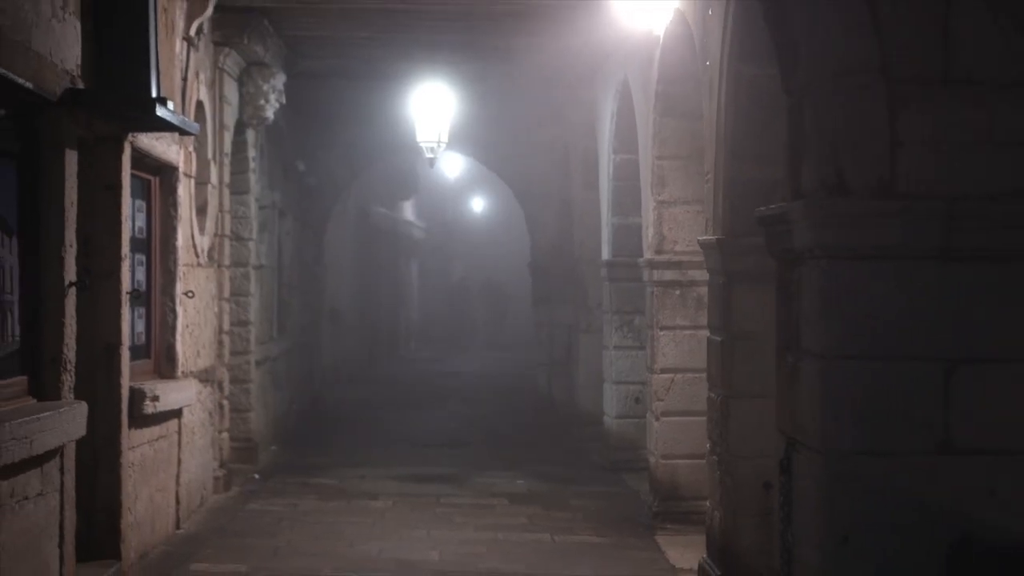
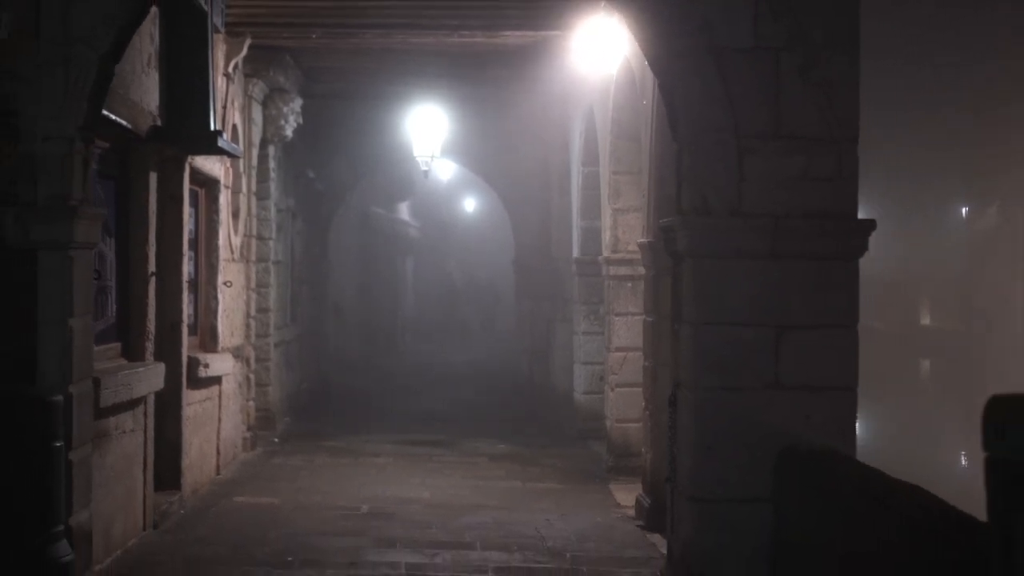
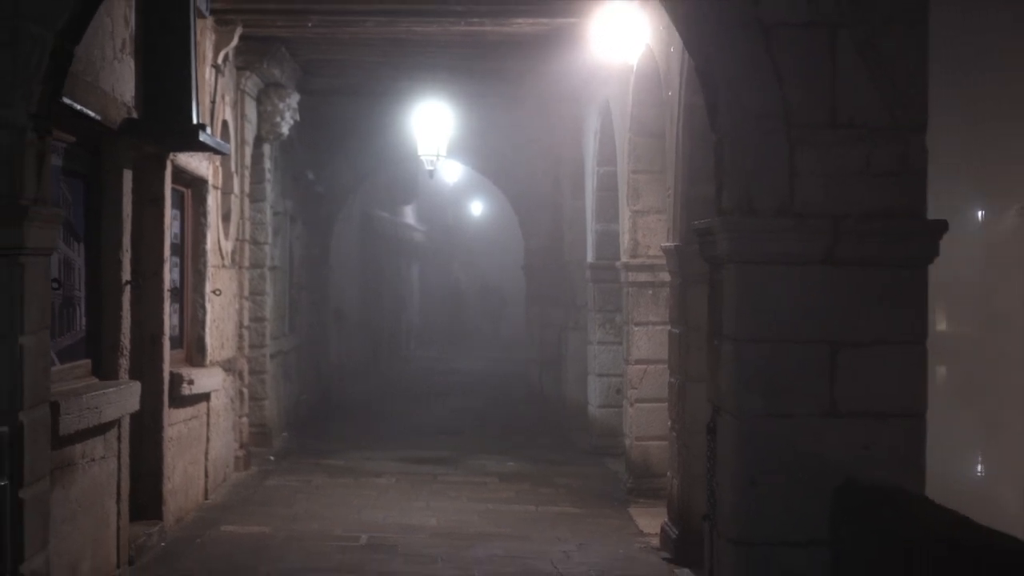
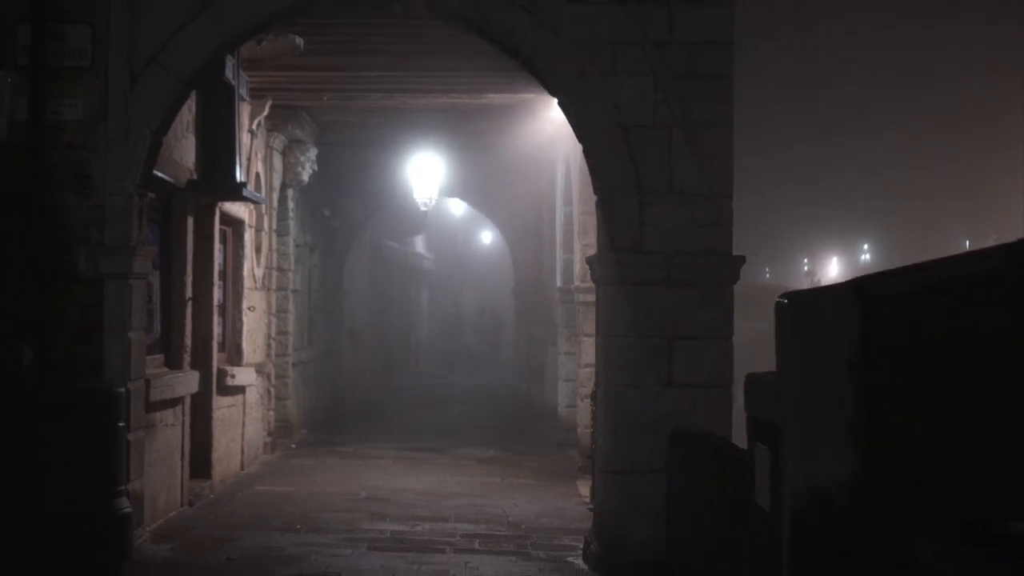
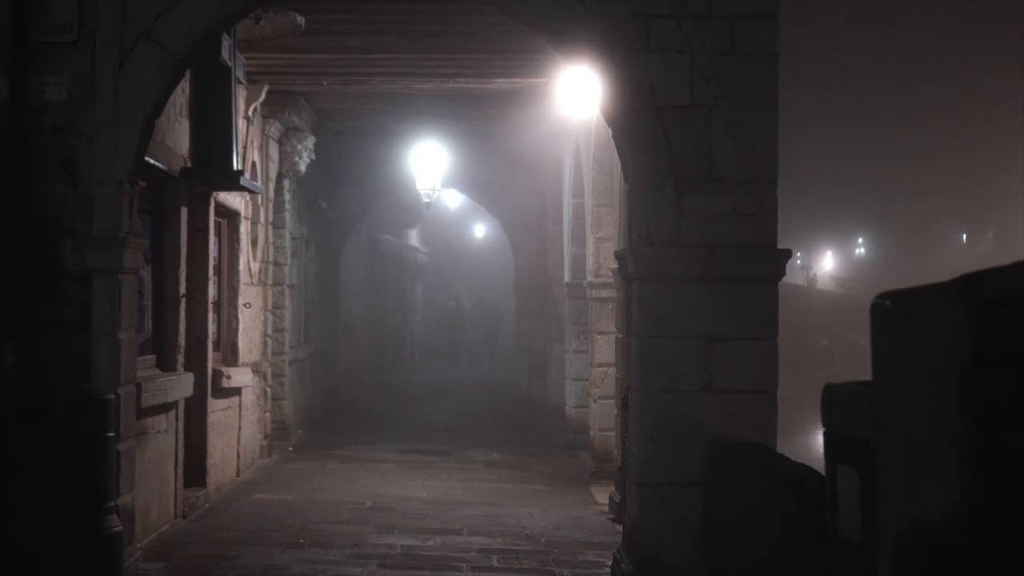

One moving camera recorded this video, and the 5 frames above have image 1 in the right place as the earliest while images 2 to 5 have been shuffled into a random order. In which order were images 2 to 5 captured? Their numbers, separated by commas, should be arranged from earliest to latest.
3, 2, 5, 4
